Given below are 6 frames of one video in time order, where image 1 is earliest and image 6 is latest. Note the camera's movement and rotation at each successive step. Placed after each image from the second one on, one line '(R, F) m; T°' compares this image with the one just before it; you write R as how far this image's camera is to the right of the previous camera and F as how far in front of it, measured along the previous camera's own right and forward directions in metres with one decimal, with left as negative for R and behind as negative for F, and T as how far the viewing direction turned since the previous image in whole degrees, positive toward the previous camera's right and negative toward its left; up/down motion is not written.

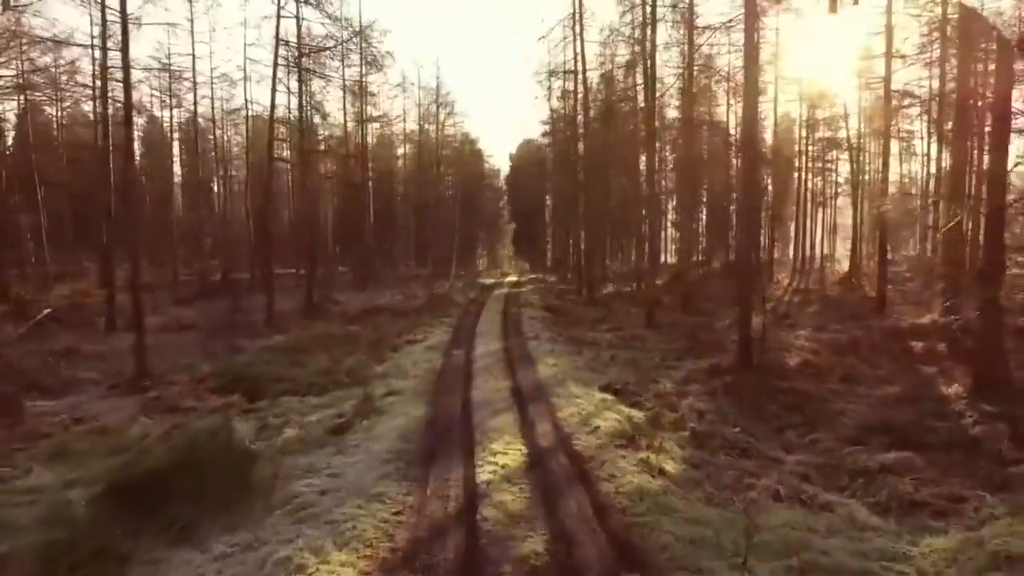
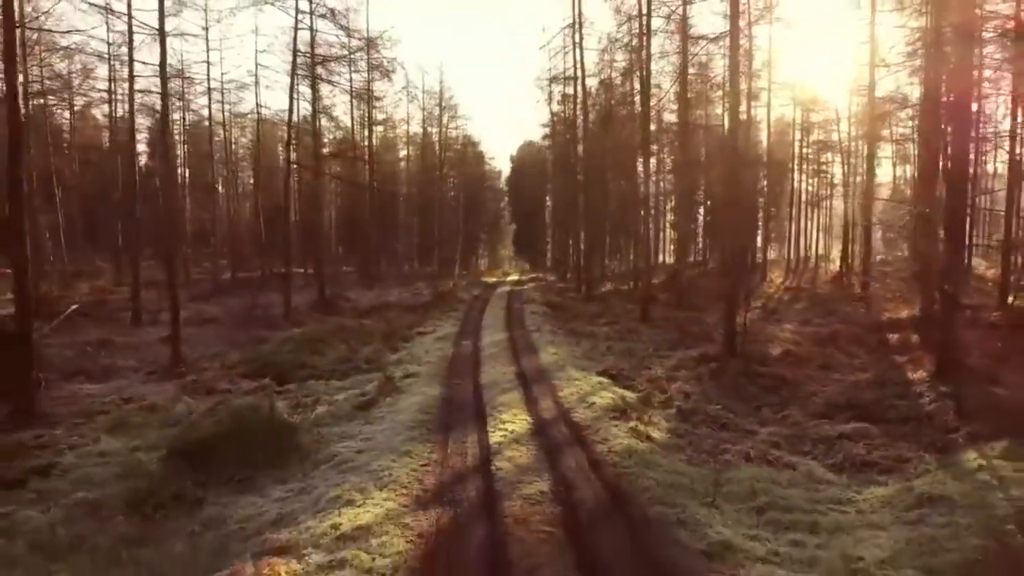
(-0.1, -1.2) m; 0°
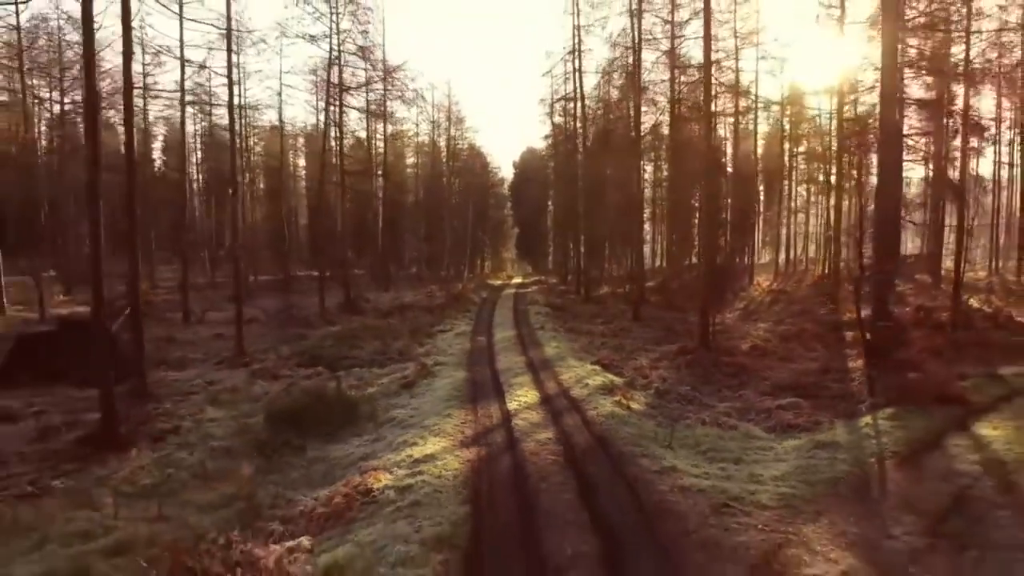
(-0.2, -2.9) m; 0°
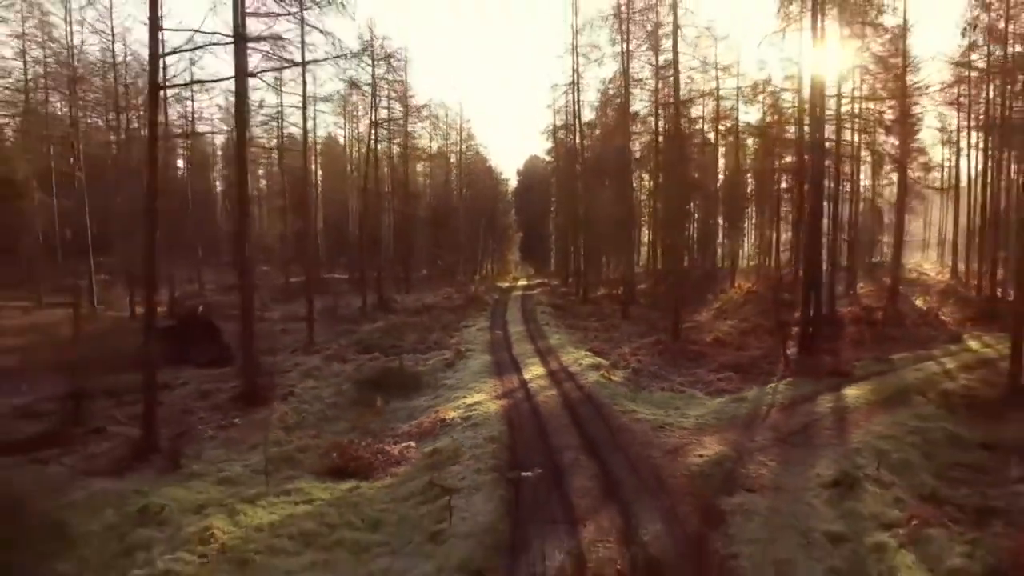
(-0.3, -4.9) m; 0°
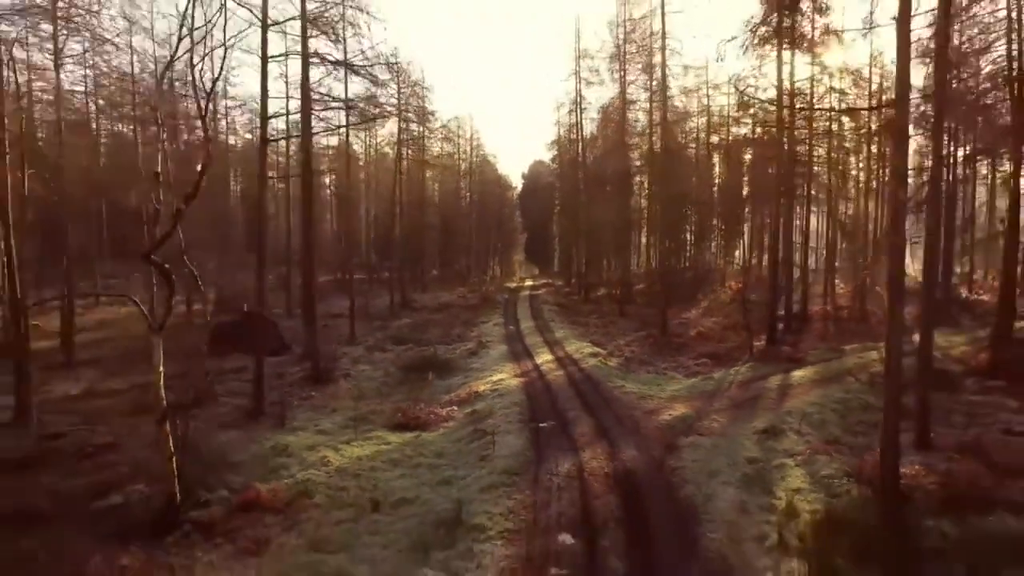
(-0.3, -3.8) m; 0°
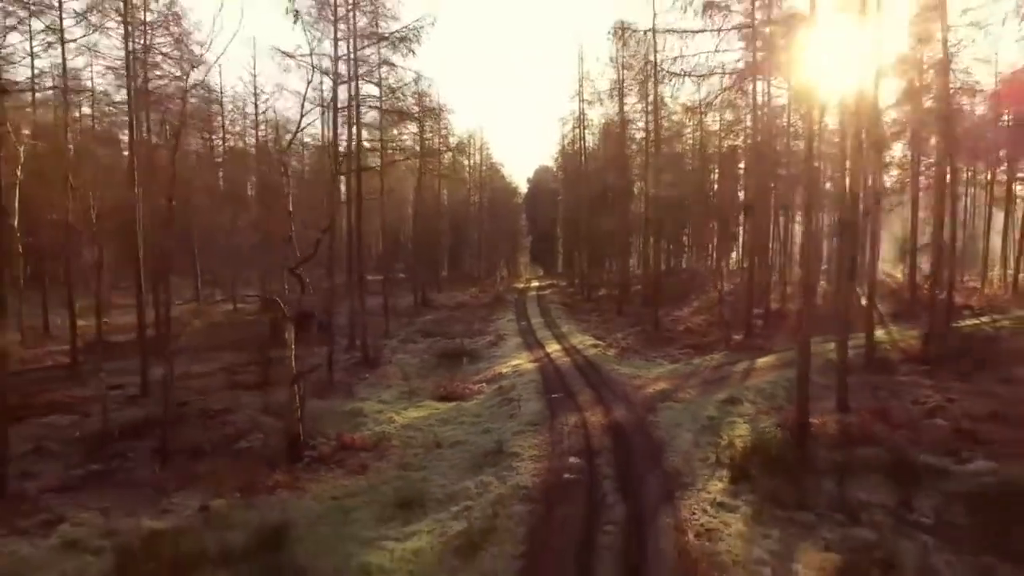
(-0.4, -4.1) m; 0°
